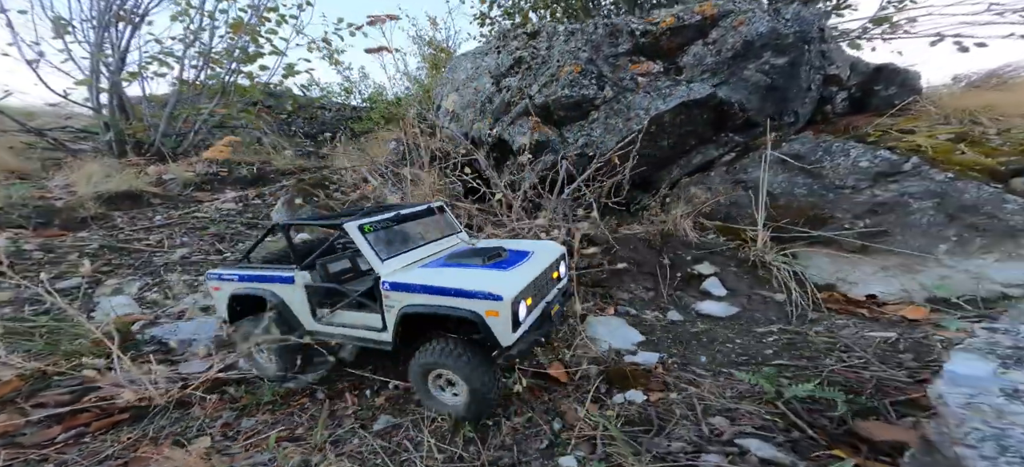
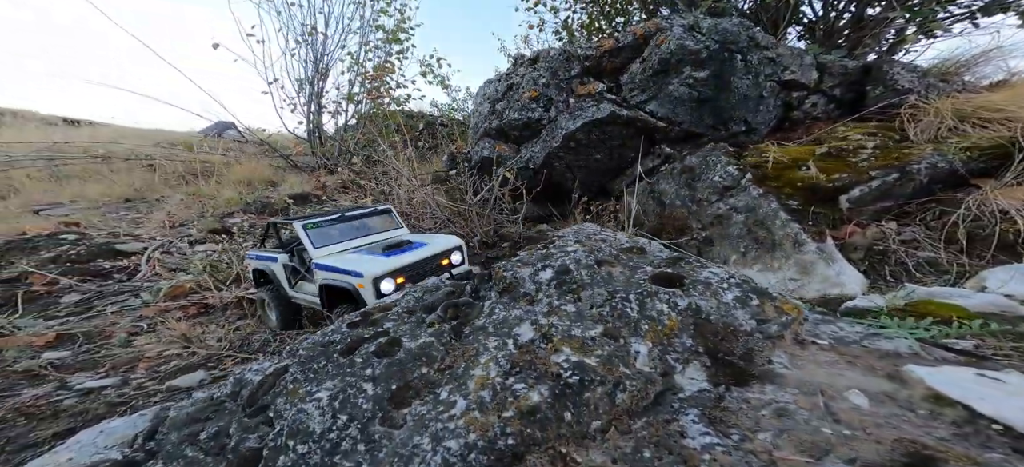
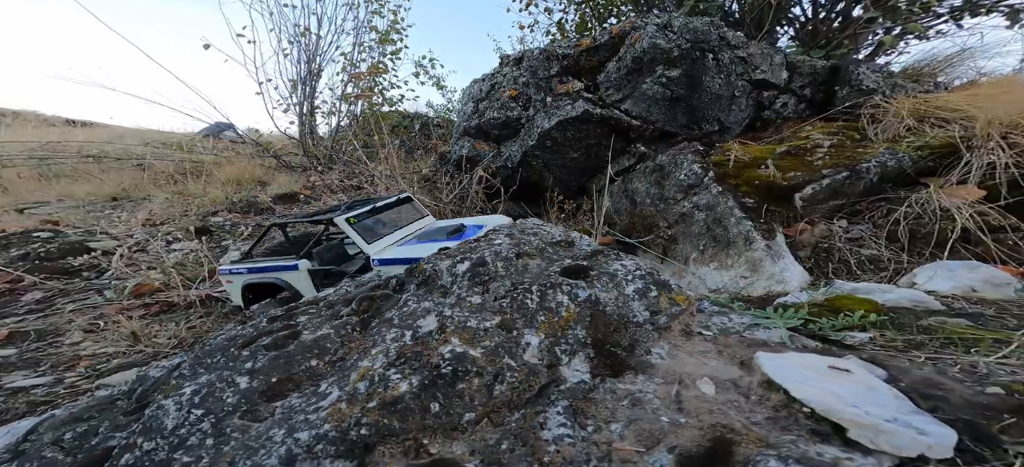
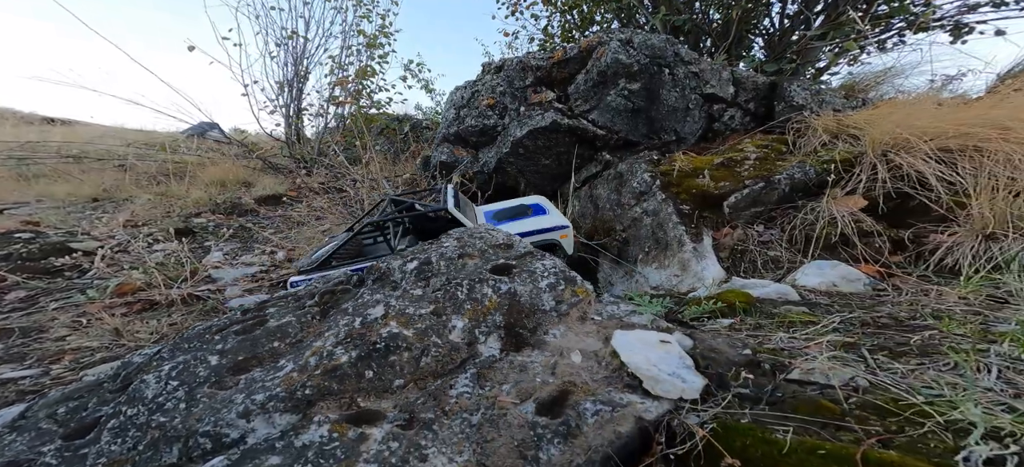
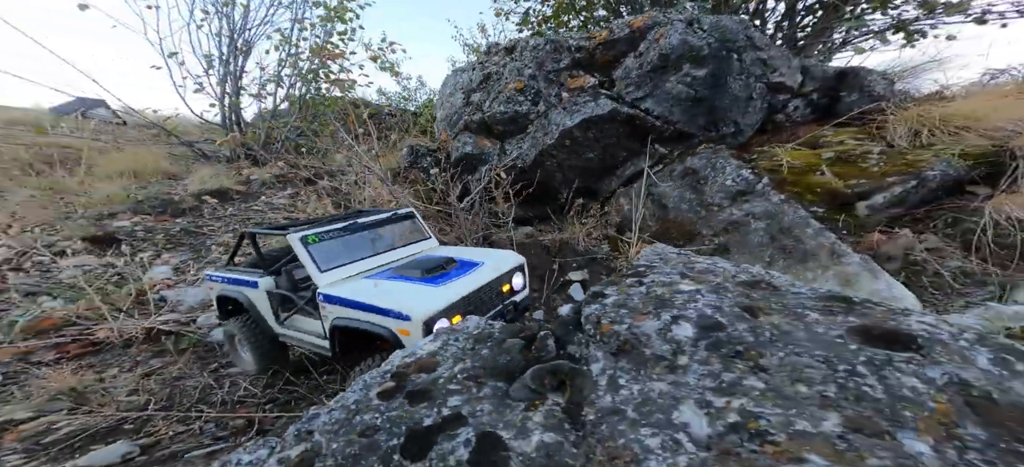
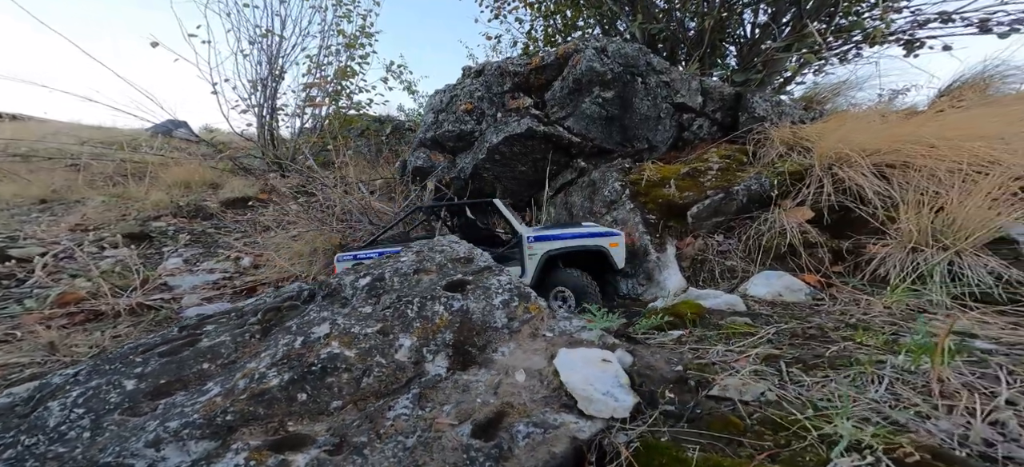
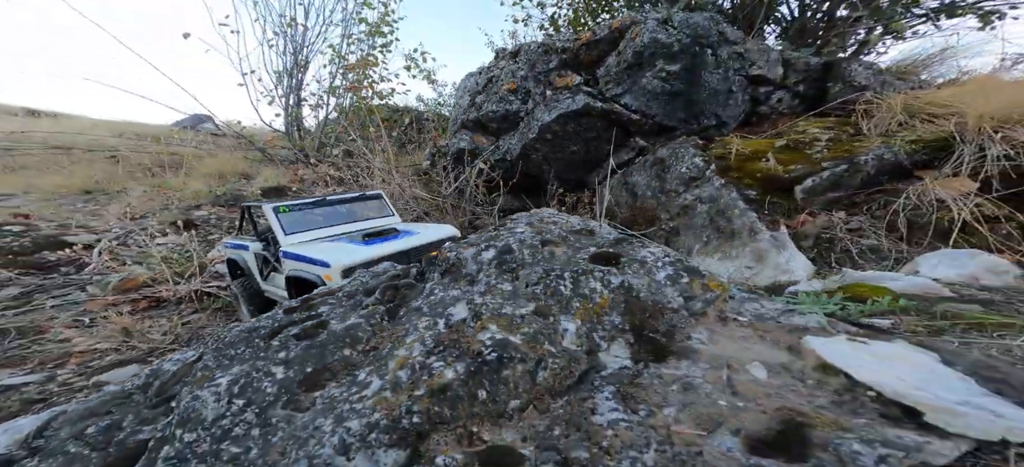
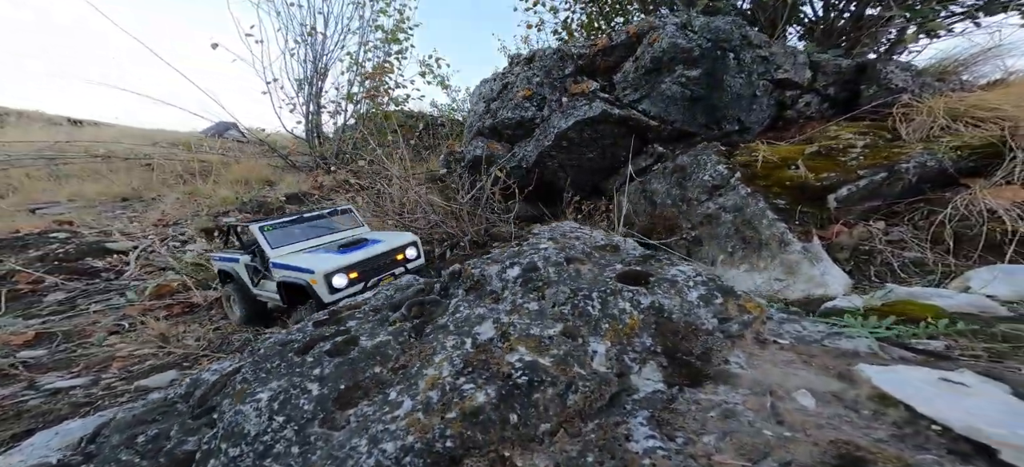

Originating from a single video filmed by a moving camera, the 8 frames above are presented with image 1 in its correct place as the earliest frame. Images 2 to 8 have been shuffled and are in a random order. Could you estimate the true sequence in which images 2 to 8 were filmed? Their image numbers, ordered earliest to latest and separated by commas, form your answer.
5, 7, 2, 8, 3, 4, 6
